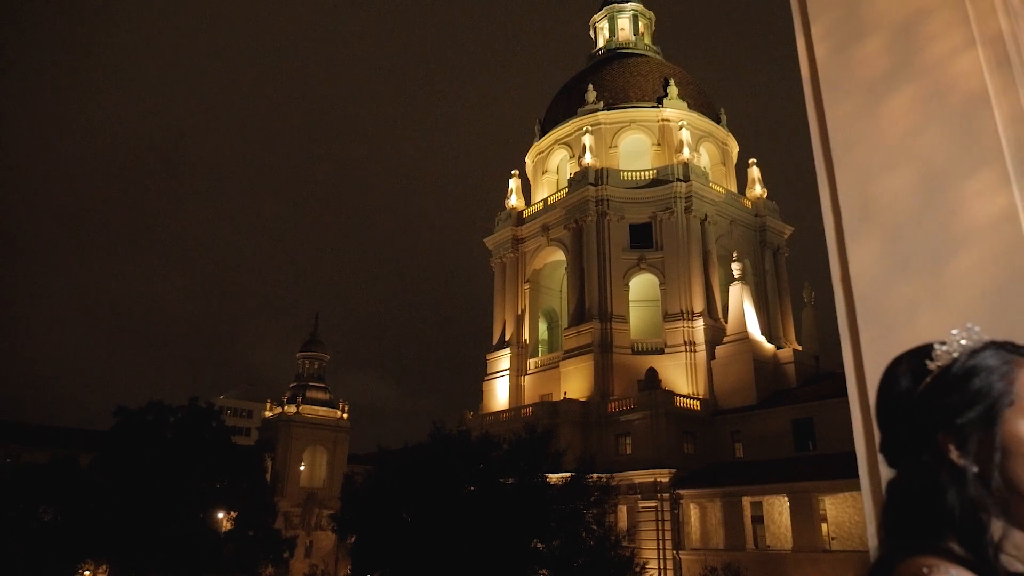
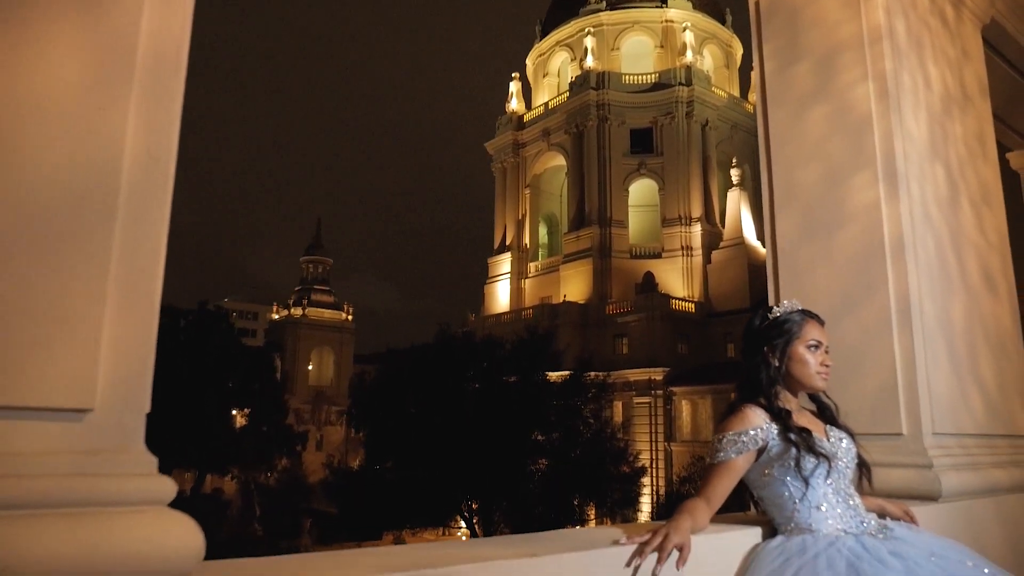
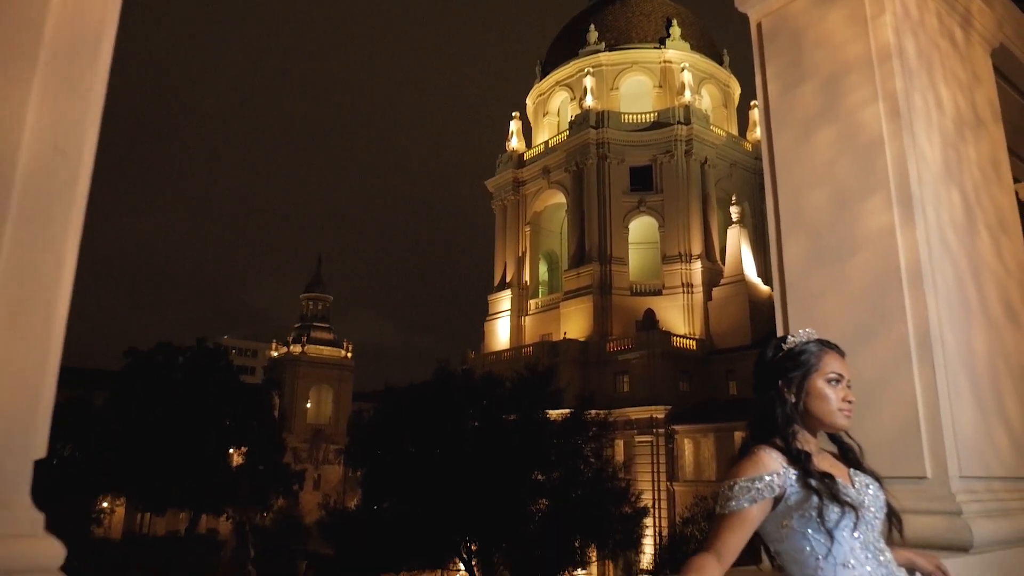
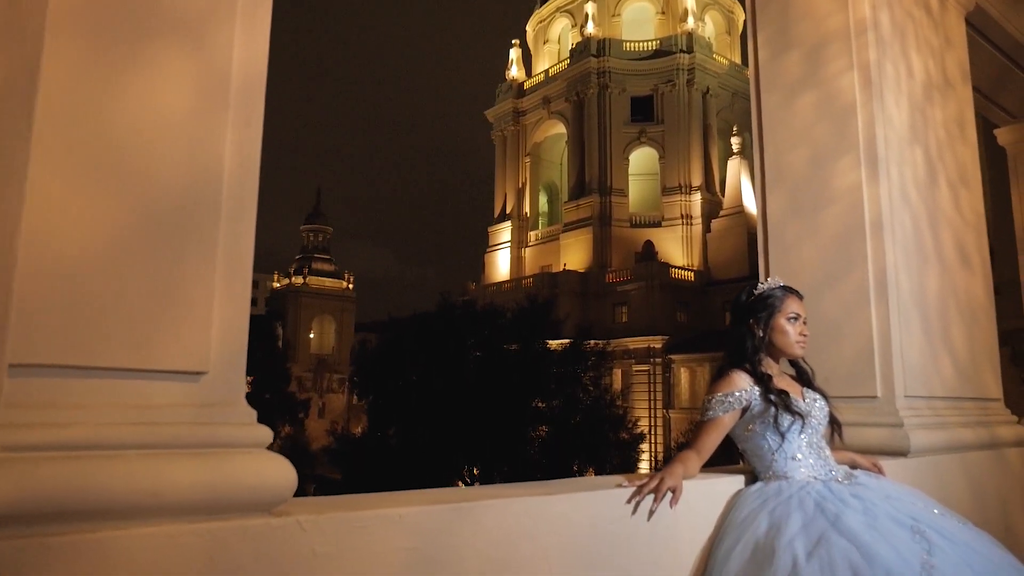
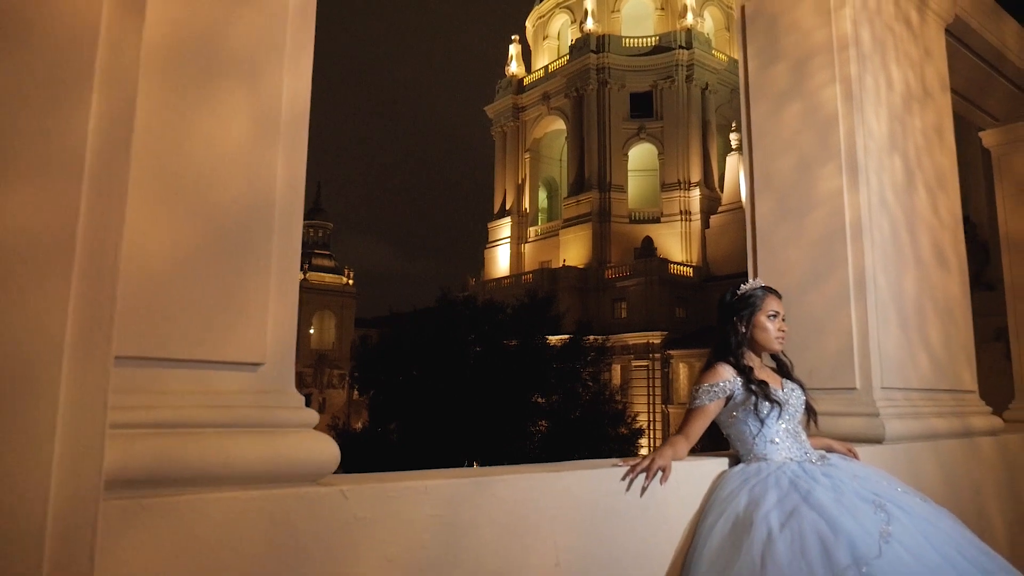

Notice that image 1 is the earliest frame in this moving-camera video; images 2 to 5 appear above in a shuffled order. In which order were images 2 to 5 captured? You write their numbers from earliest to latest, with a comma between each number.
3, 2, 4, 5
